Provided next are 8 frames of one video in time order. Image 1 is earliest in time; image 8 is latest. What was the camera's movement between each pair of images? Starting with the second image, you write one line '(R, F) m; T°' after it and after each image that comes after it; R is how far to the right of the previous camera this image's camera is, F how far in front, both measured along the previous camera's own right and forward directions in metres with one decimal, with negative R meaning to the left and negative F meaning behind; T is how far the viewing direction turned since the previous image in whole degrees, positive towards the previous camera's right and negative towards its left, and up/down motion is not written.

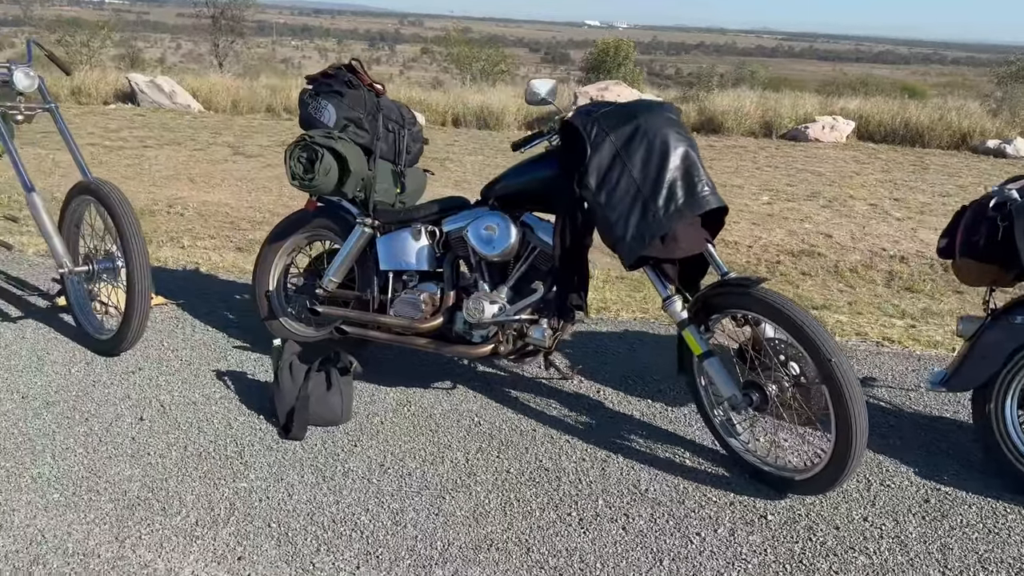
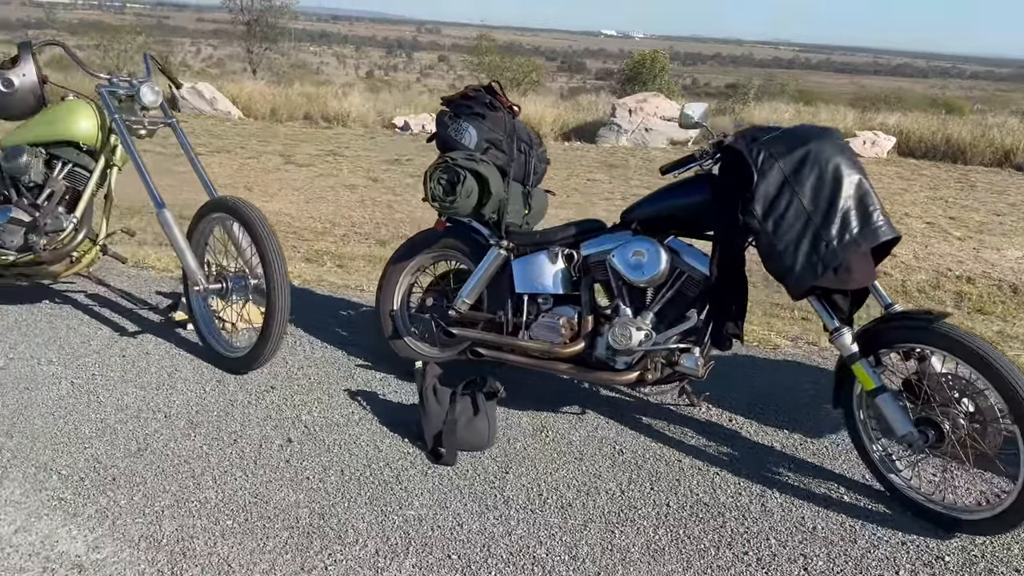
(-0.6, 0.0) m; -1°
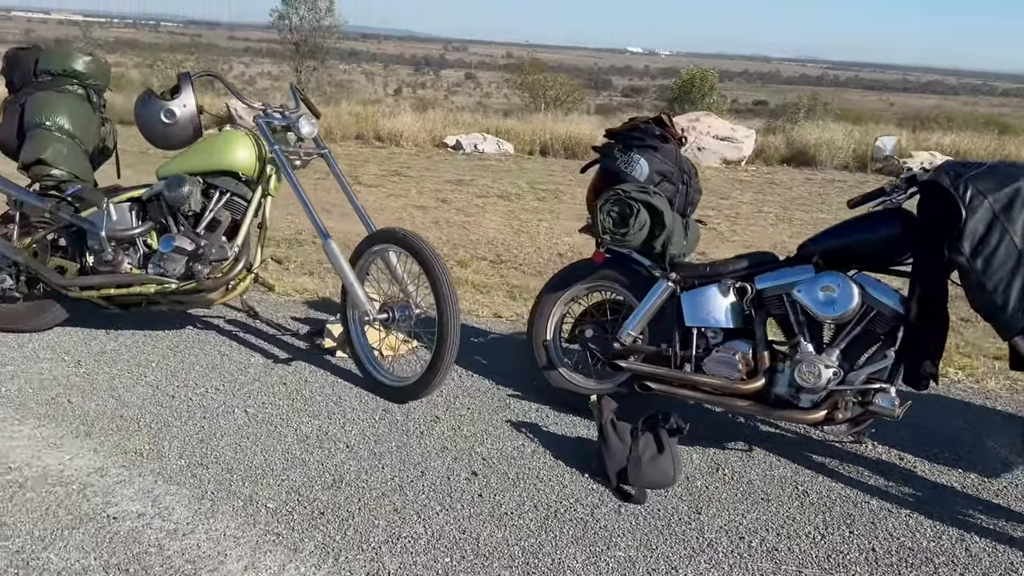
(-0.7, 0.0) m; -2°
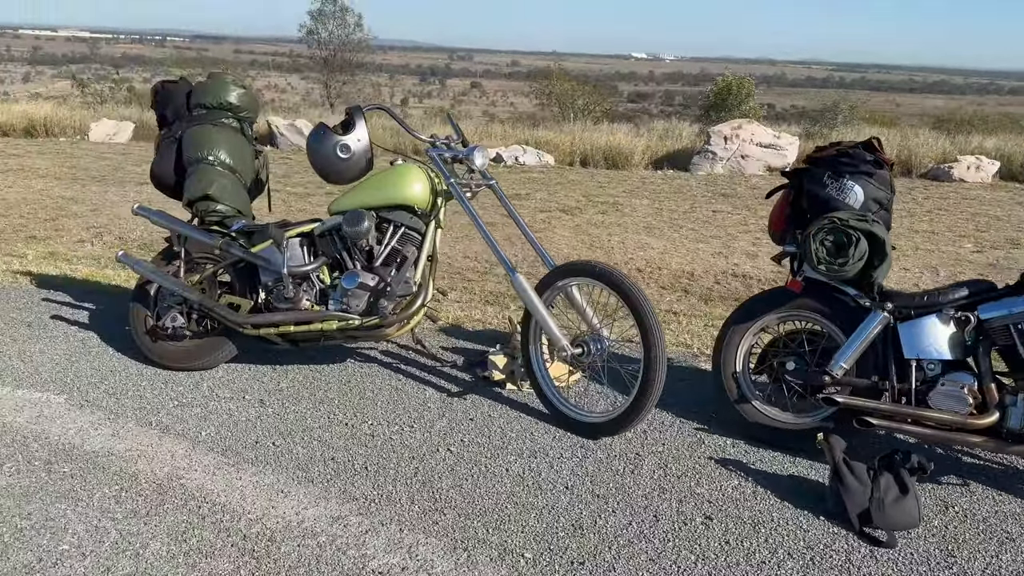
(-0.9, +0.1) m; -1°
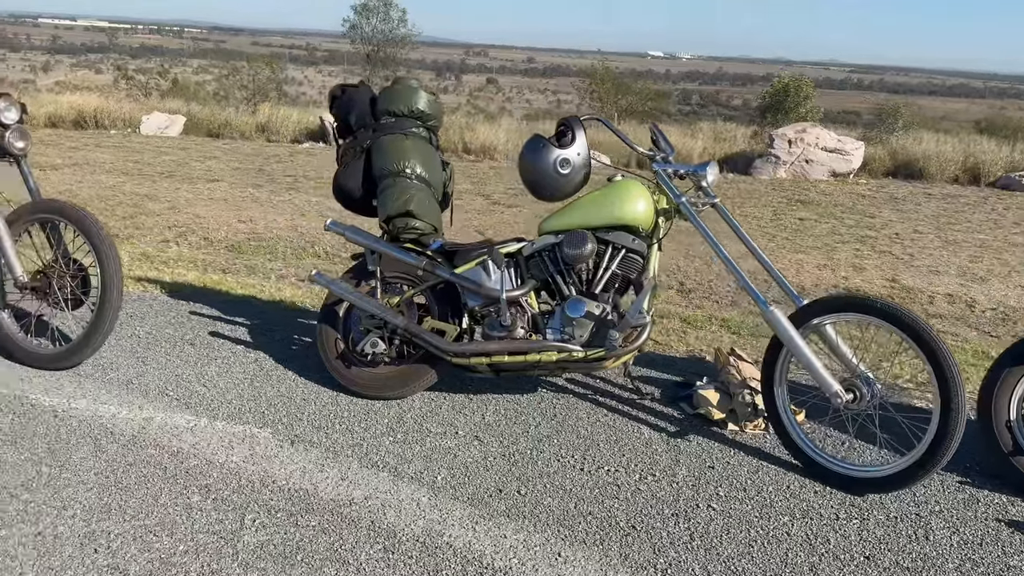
(-1.0, +0.4) m; -1°
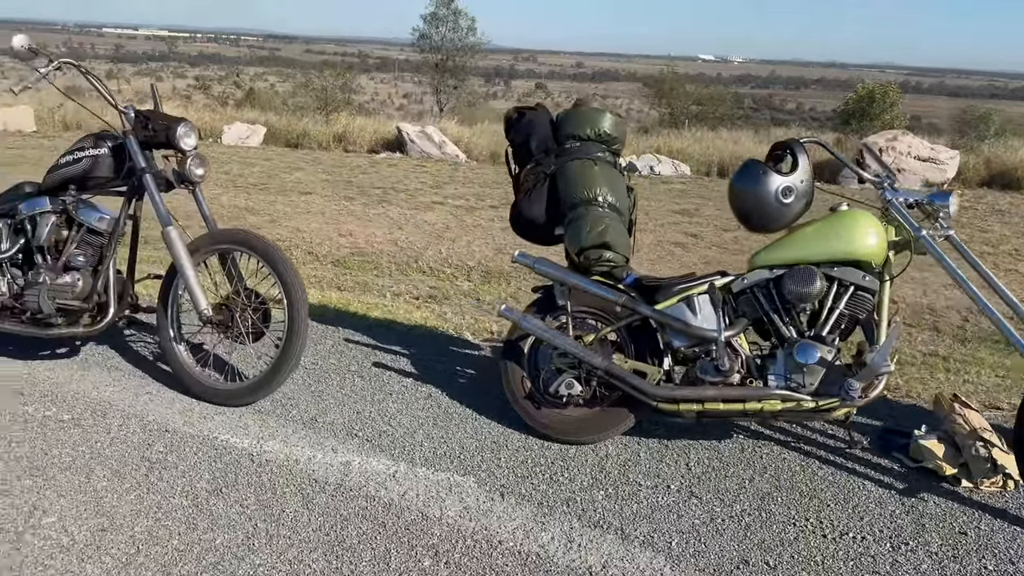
(-0.7, +0.3) m; -3°
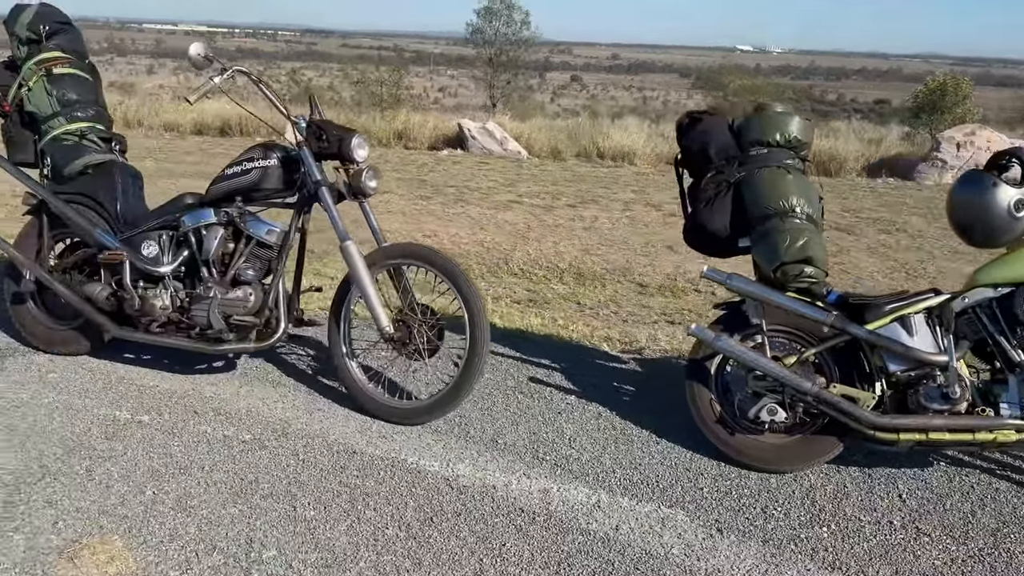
(-0.7, +0.2) m; -2°
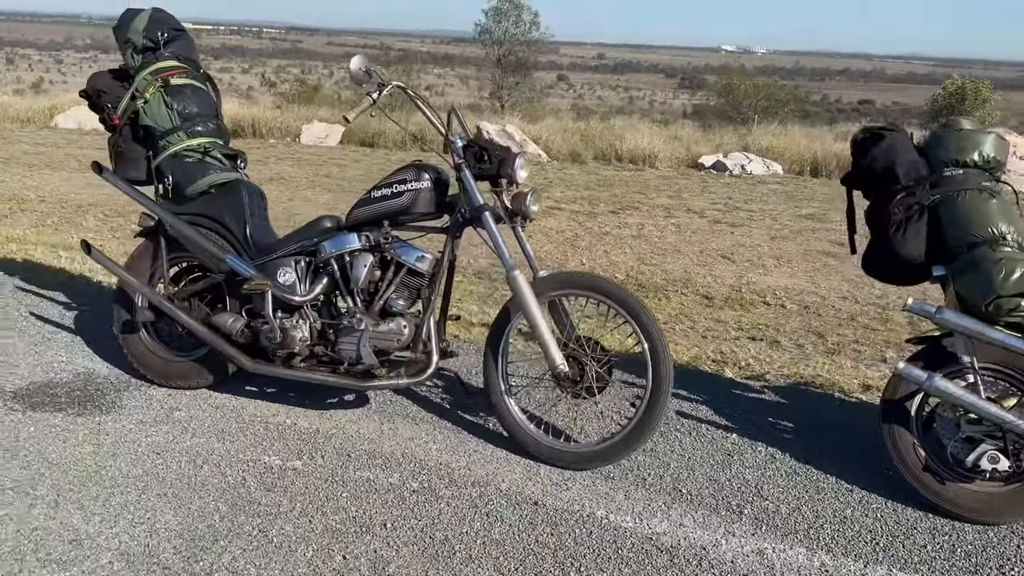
(-0.8, +0.3) m; +1°
